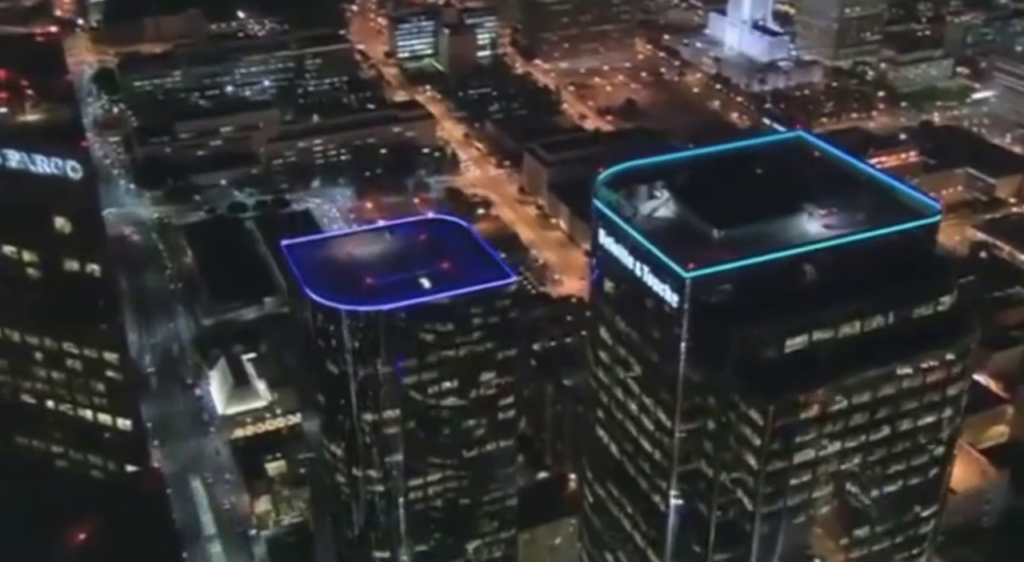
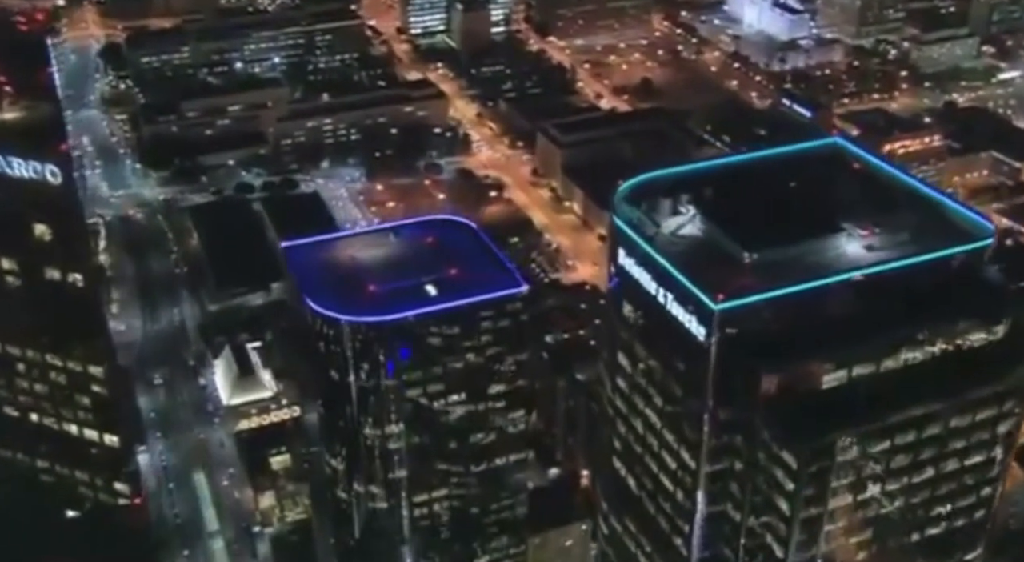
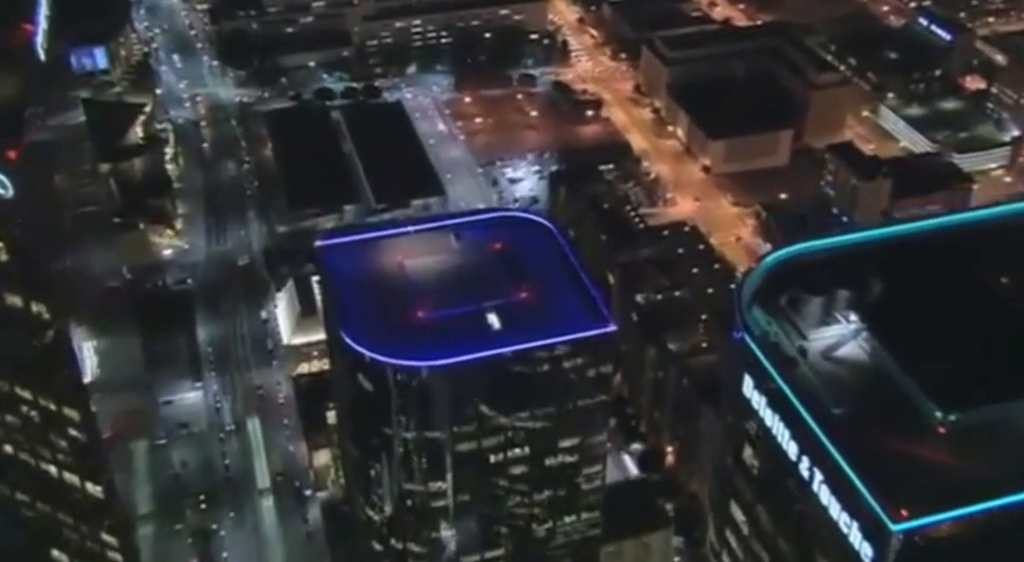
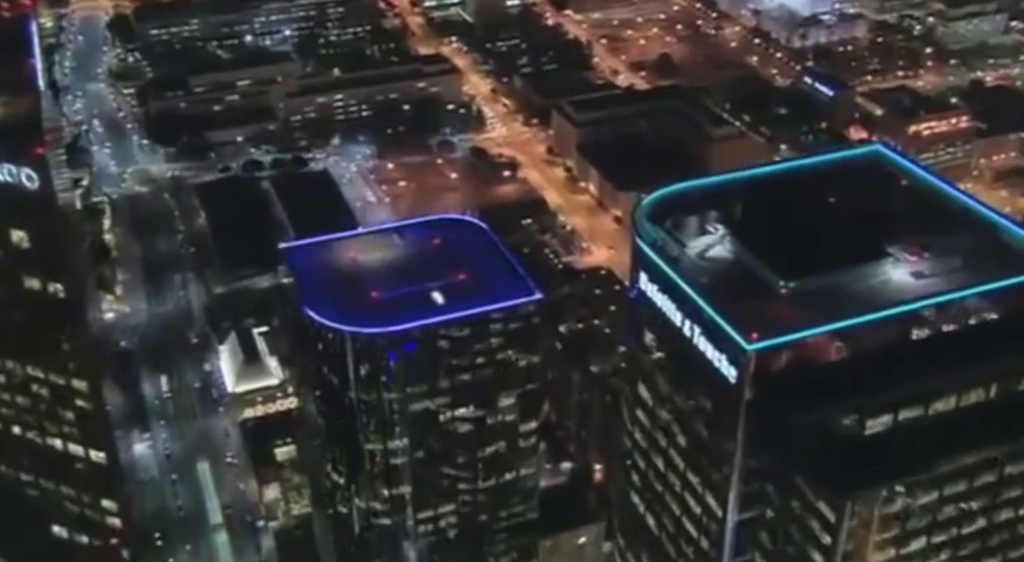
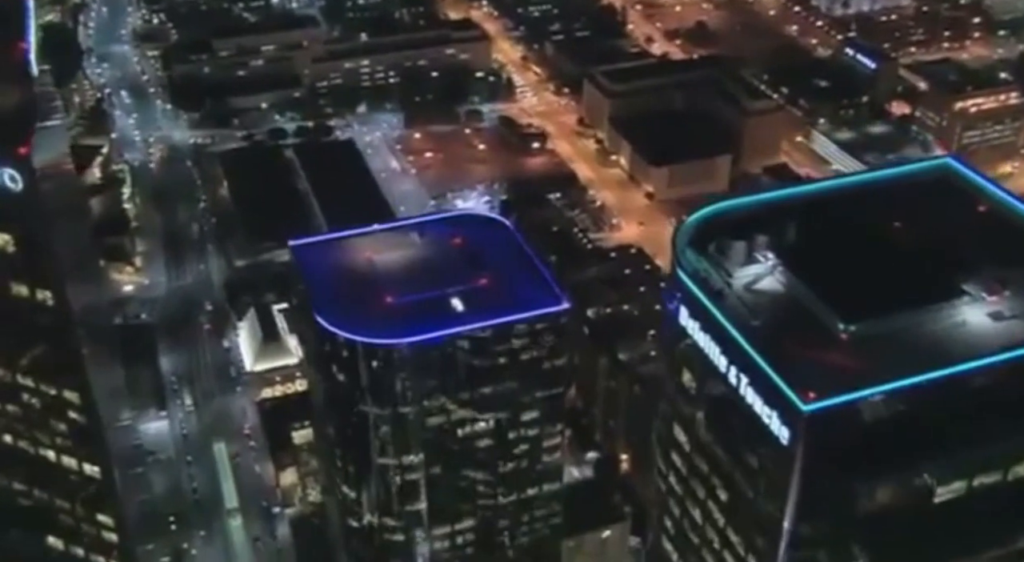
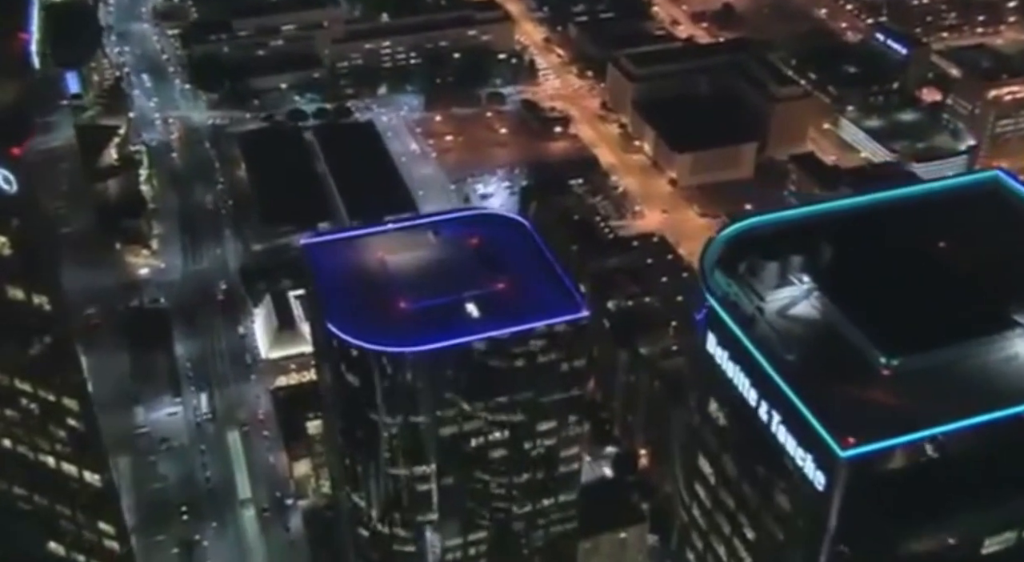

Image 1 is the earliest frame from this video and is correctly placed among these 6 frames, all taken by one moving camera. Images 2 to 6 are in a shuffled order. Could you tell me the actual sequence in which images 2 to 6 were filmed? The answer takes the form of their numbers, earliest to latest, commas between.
2, 4, 5, 6, 3
